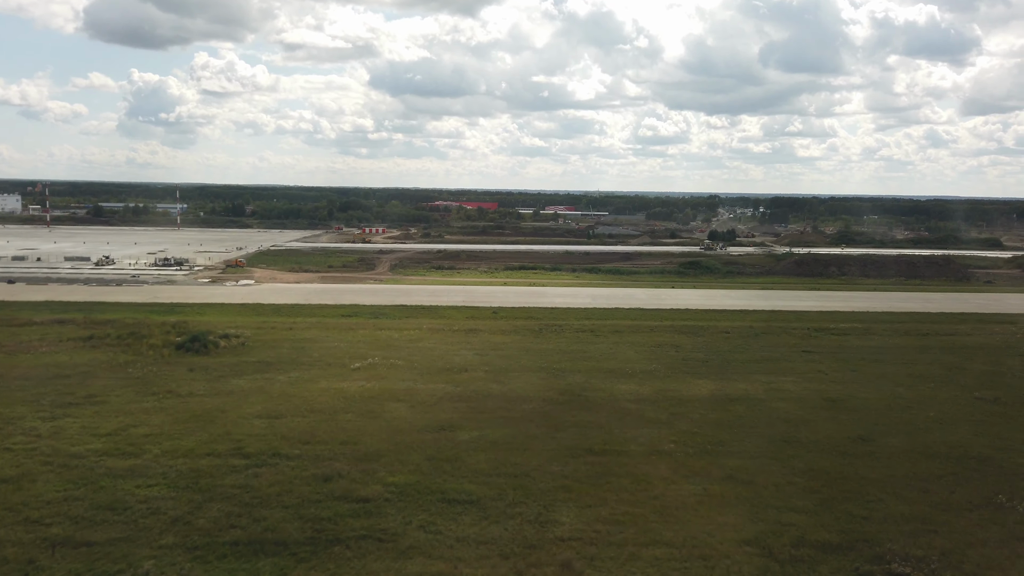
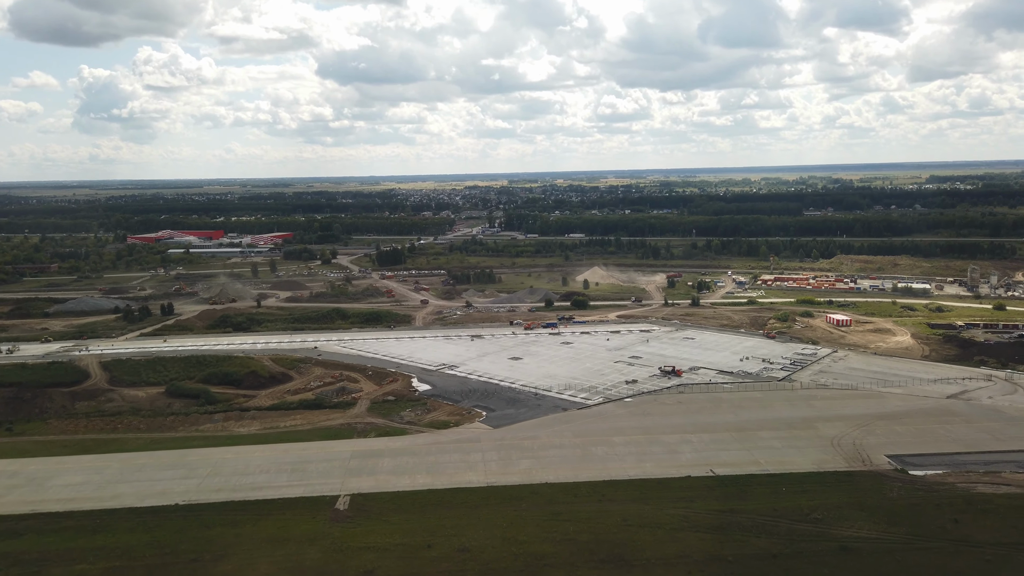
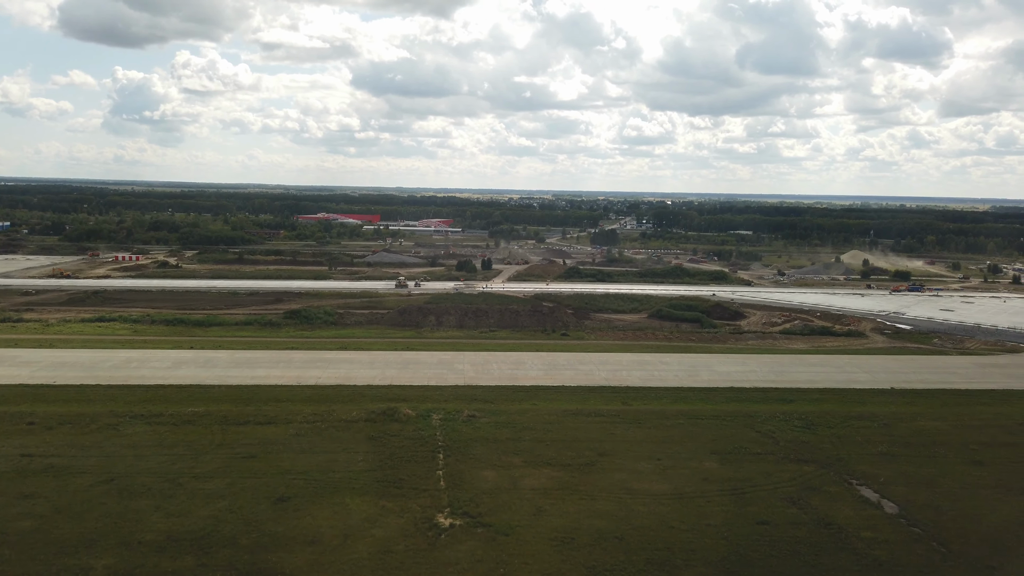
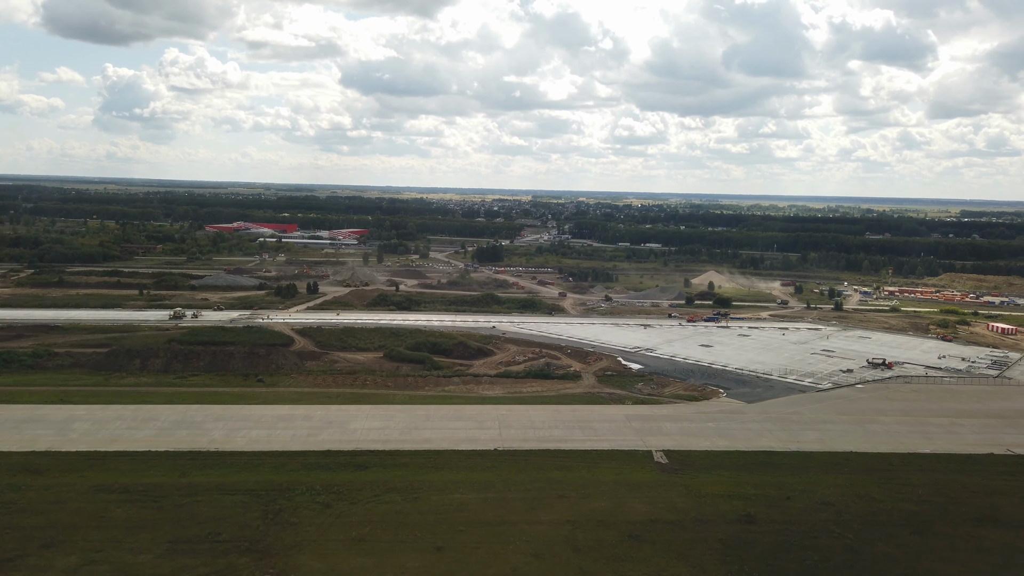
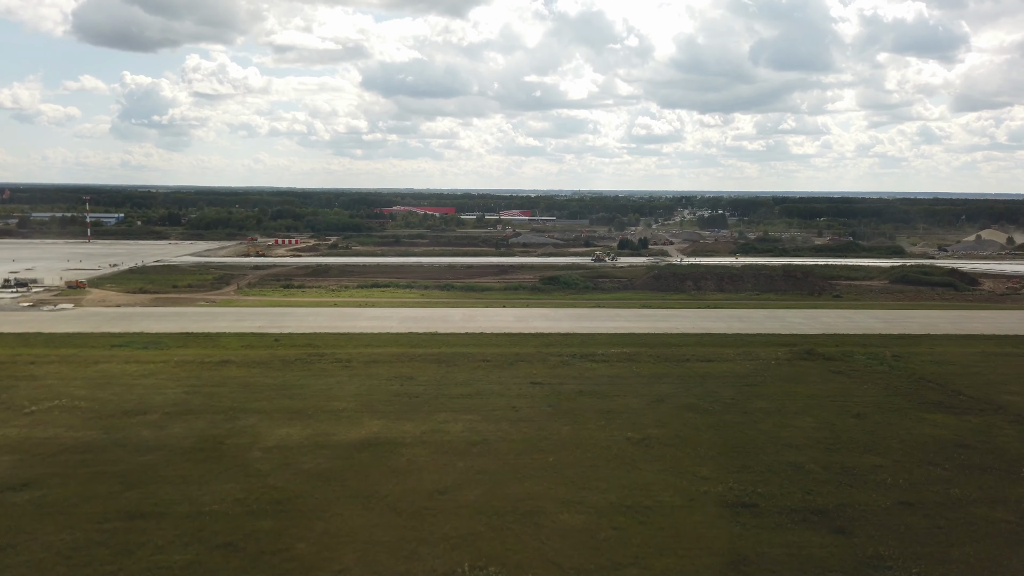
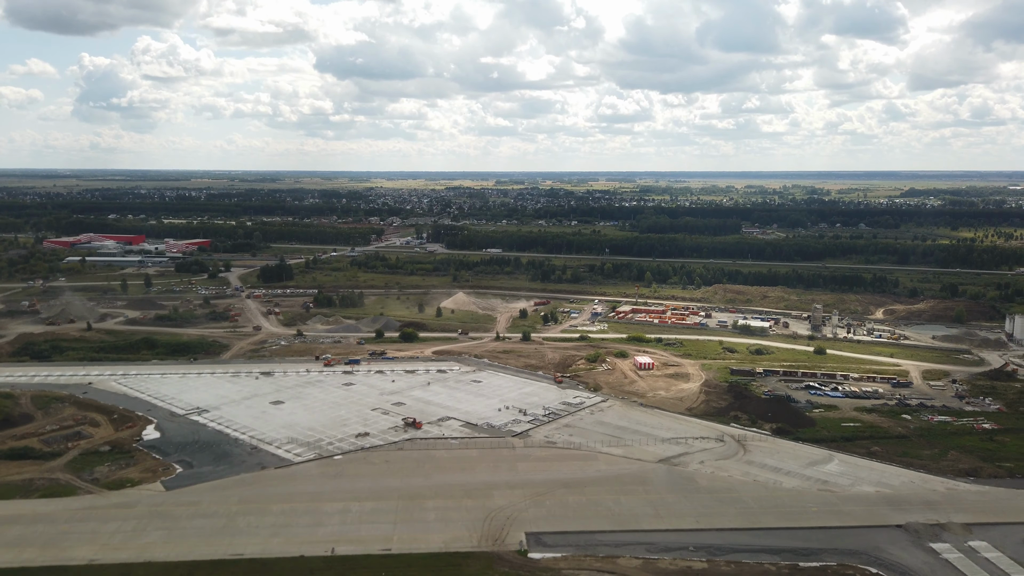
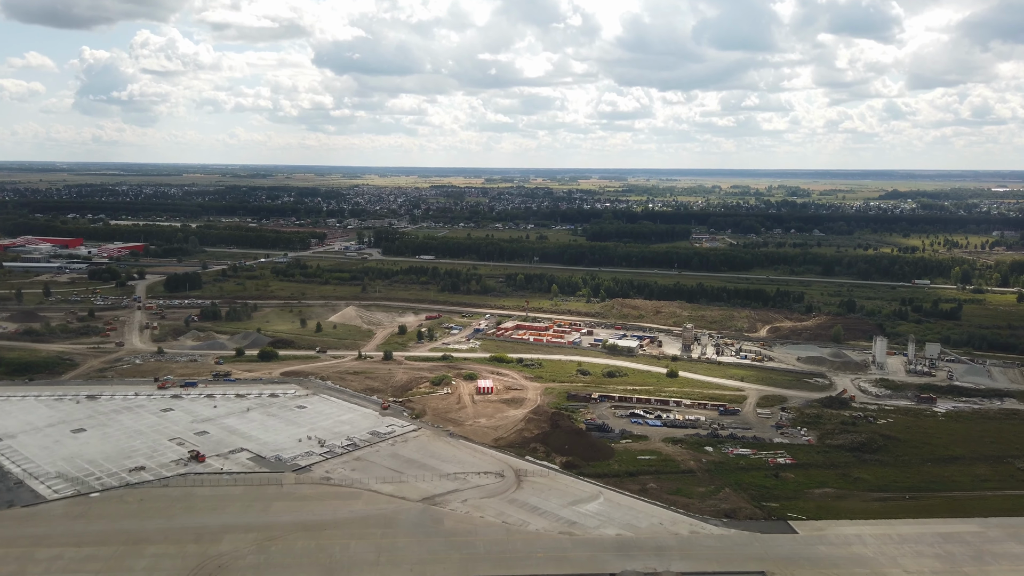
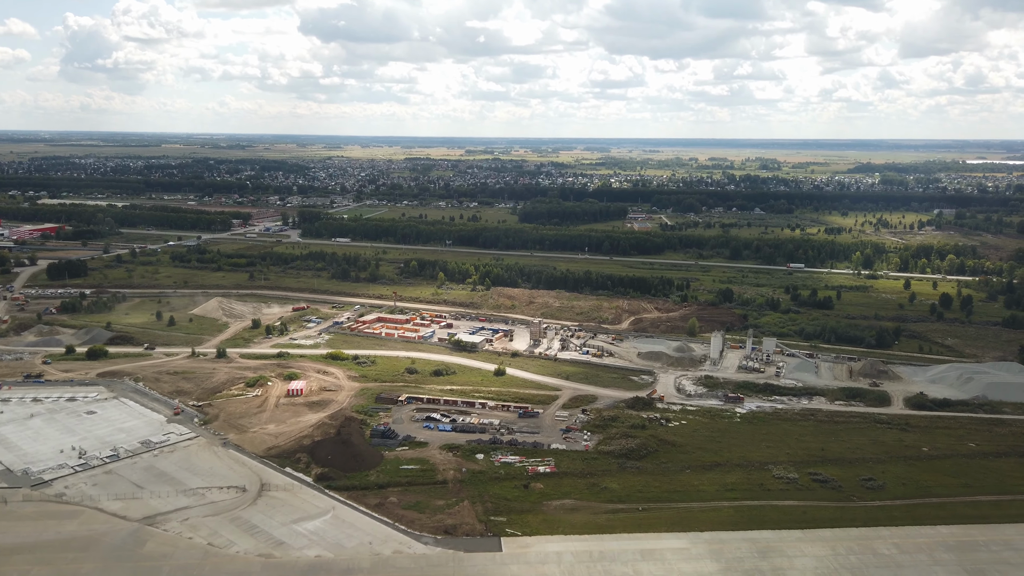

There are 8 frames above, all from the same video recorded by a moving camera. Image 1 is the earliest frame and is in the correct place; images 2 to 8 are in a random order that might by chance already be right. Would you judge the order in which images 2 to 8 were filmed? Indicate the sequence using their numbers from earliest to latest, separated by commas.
5, 3, 4, 2, 6, 7, 8
